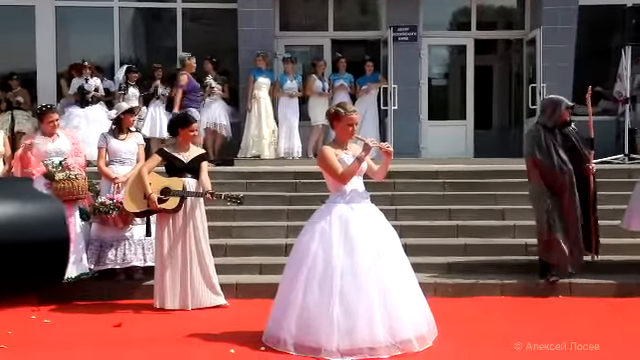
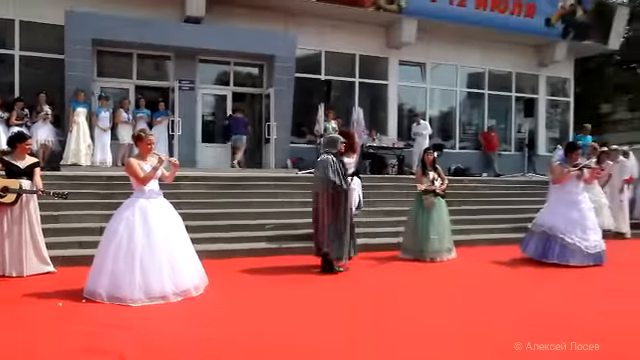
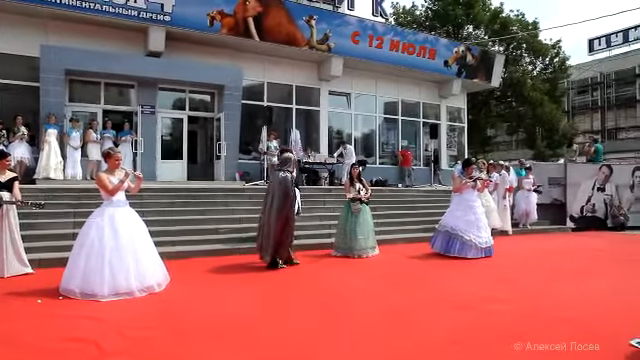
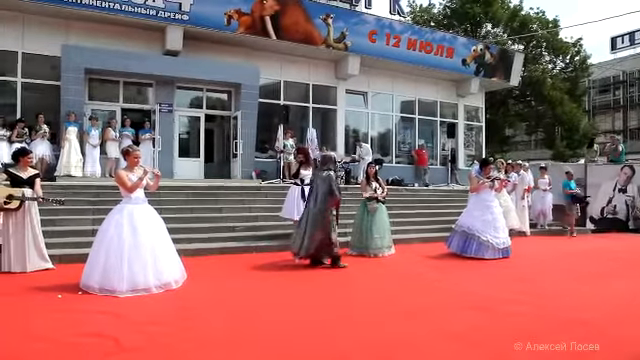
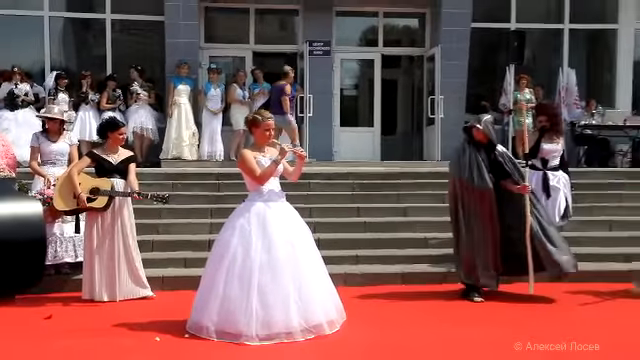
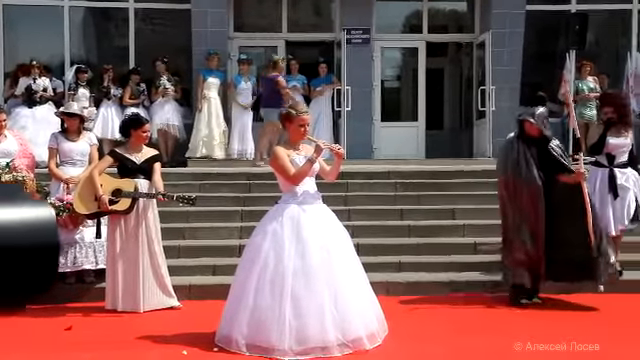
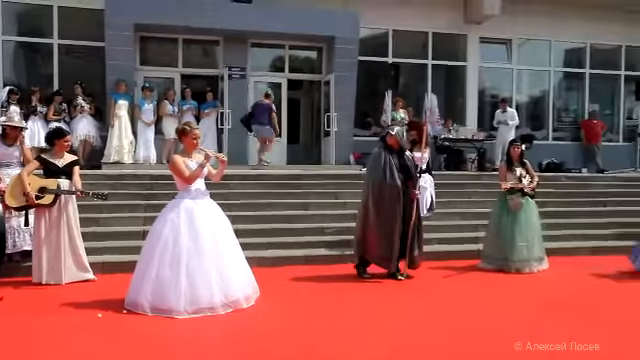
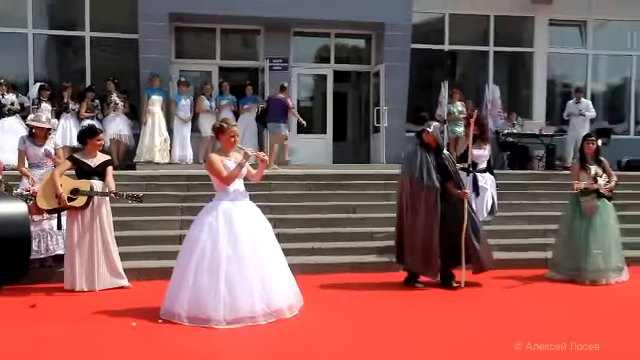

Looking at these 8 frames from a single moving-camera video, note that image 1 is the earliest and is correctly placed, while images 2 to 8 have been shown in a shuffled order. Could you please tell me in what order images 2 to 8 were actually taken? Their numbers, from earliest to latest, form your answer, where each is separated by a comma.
6, 5, 8, 7, 2, 3, 4
